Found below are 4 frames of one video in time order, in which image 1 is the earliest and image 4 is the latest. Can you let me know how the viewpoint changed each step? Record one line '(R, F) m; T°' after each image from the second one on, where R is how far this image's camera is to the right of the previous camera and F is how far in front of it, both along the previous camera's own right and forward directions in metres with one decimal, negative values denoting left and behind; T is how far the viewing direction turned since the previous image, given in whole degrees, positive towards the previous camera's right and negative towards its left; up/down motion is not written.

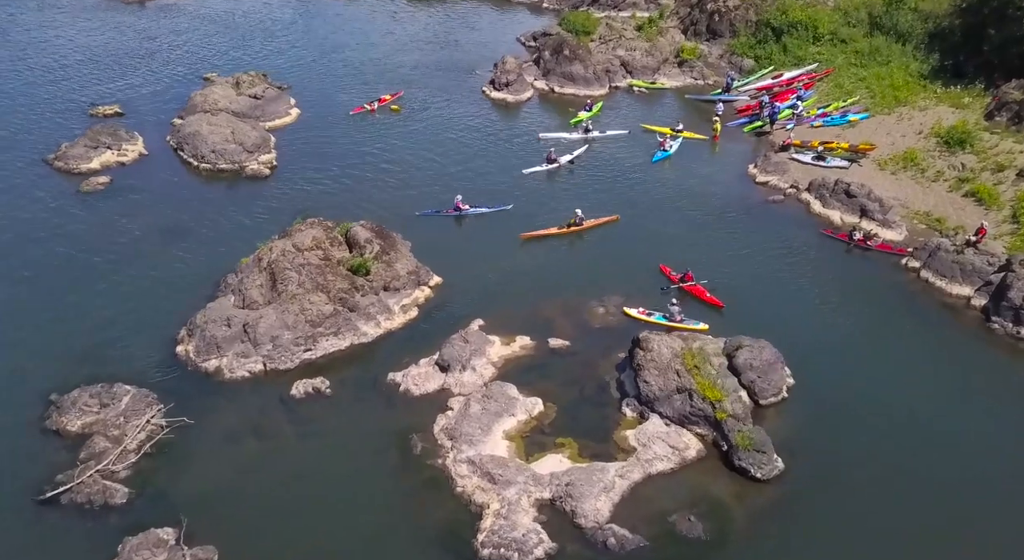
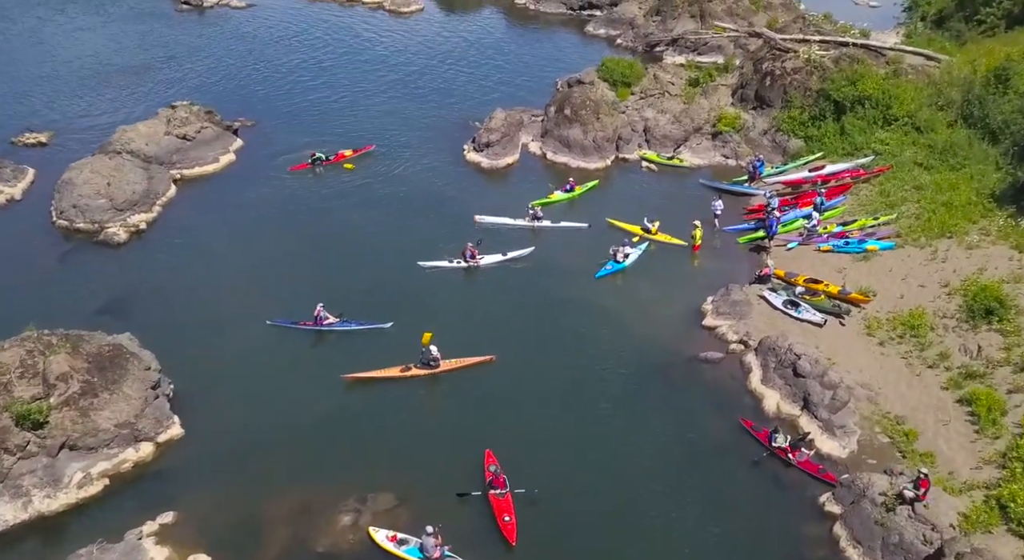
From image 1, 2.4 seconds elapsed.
(+16.1, +14.9) m; -11°
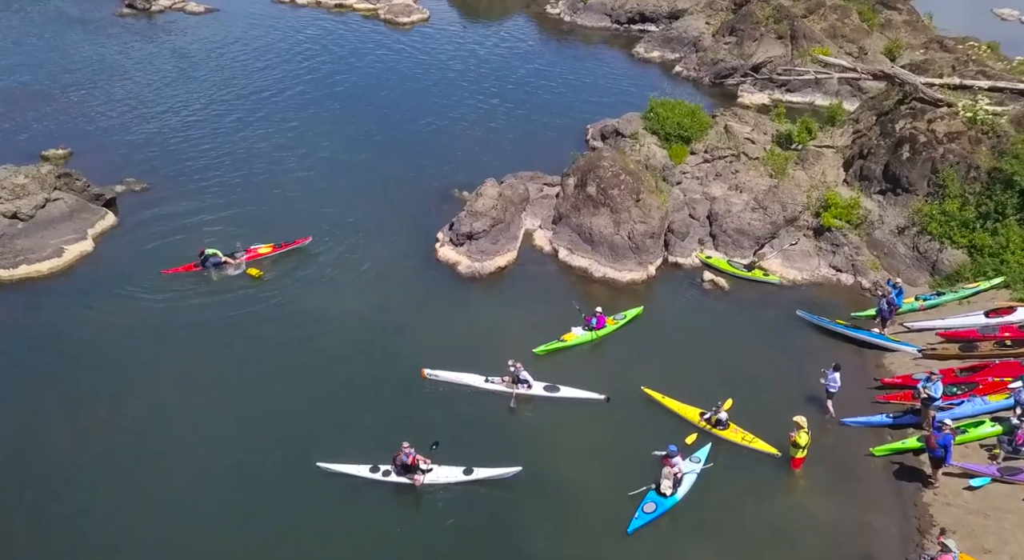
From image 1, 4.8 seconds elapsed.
(+2.7, +24.0) m; -3°
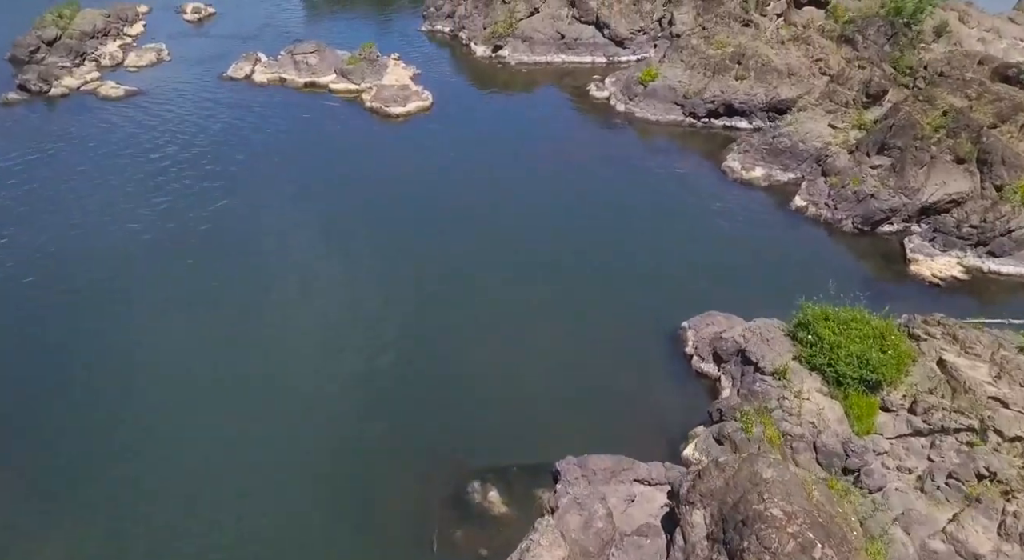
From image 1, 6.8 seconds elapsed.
(-2.0, +24.1) m; 0°
